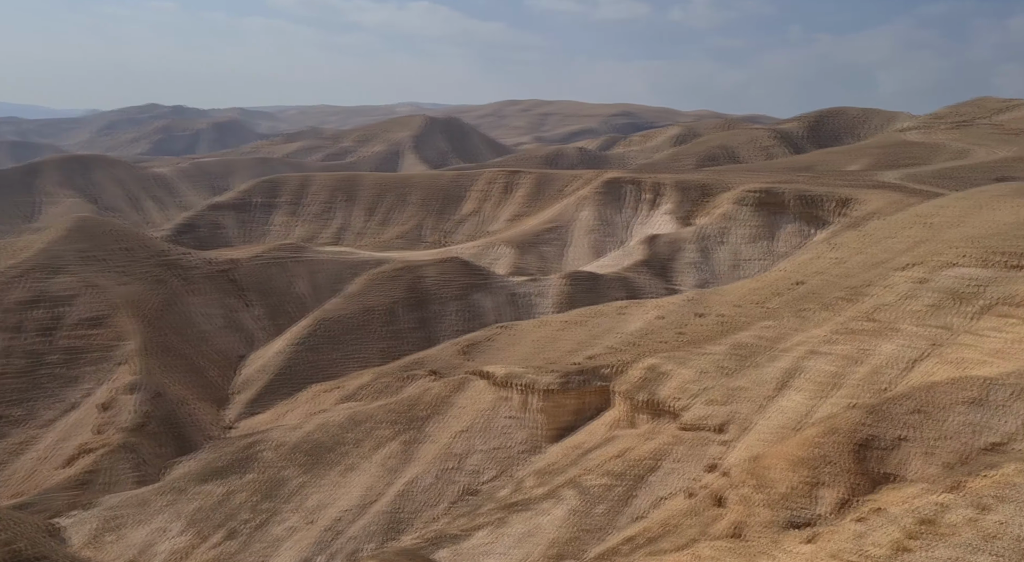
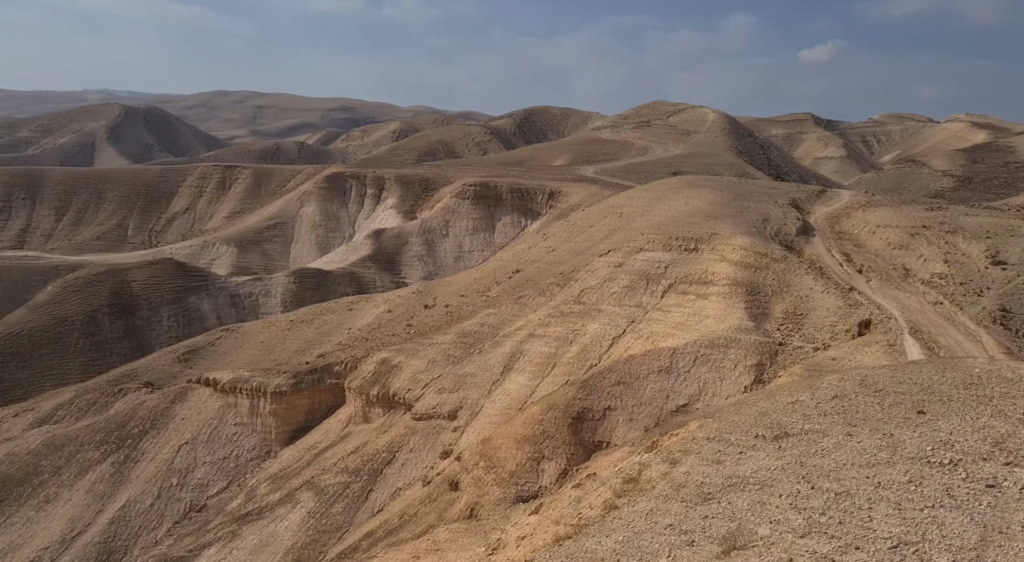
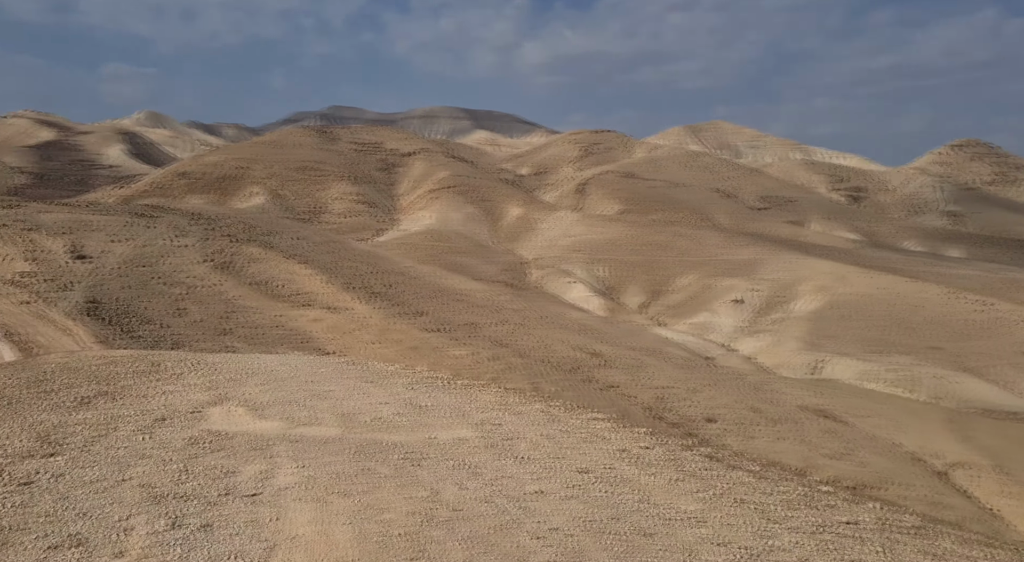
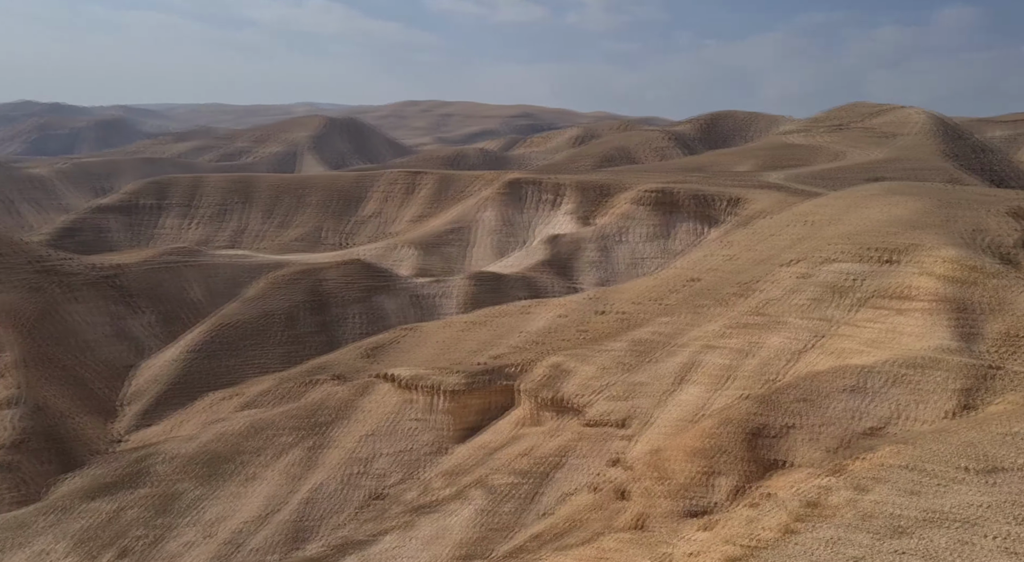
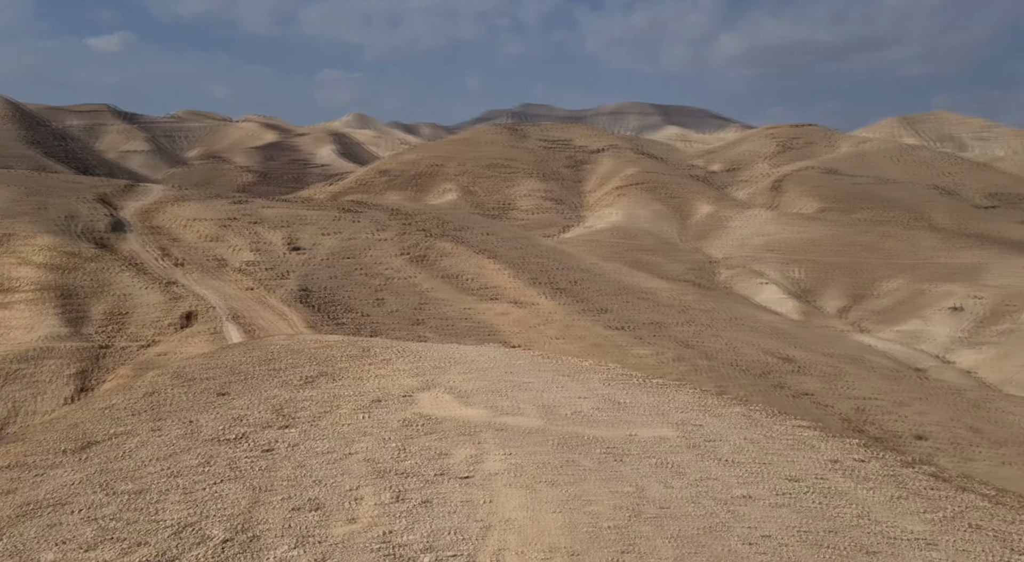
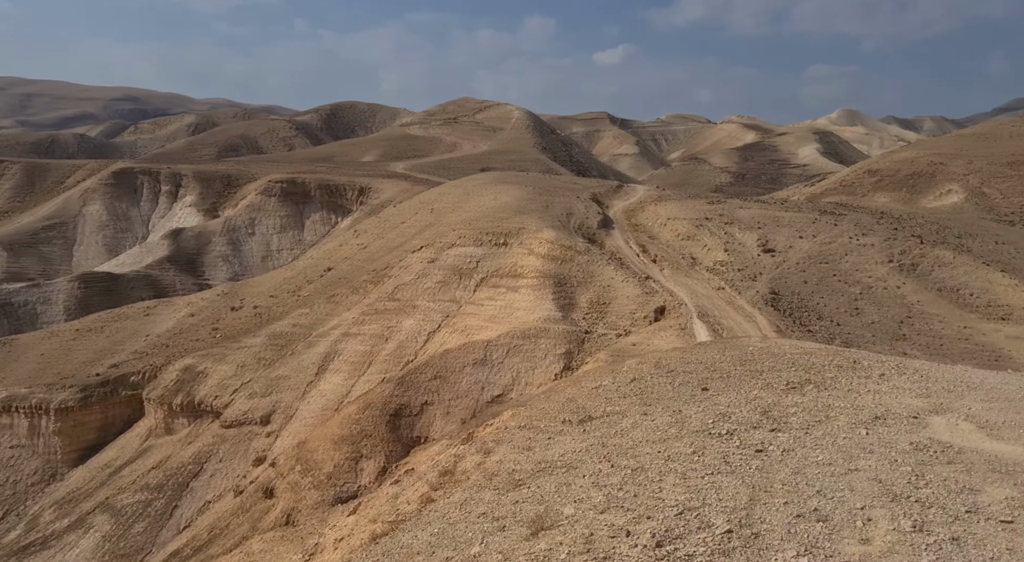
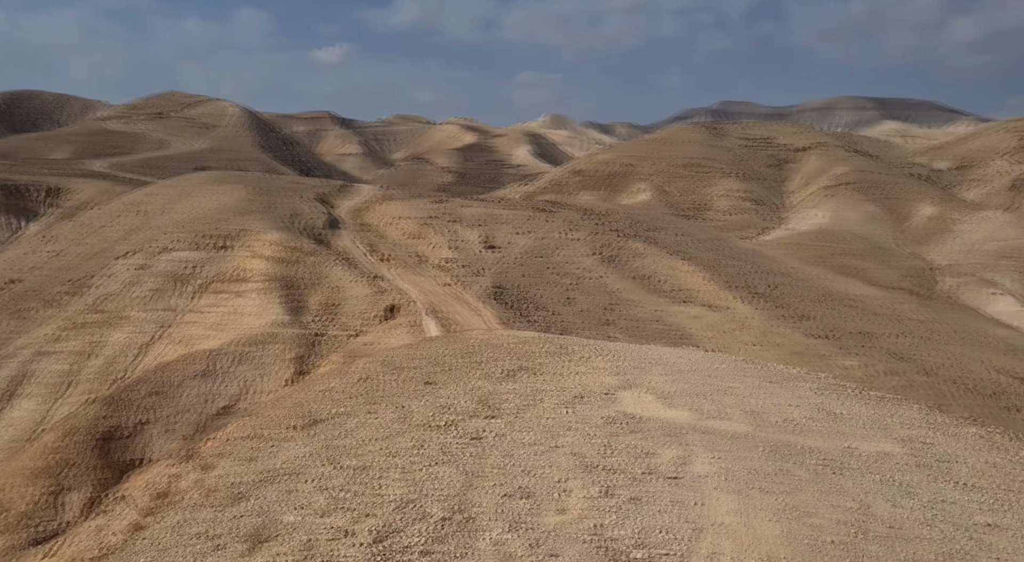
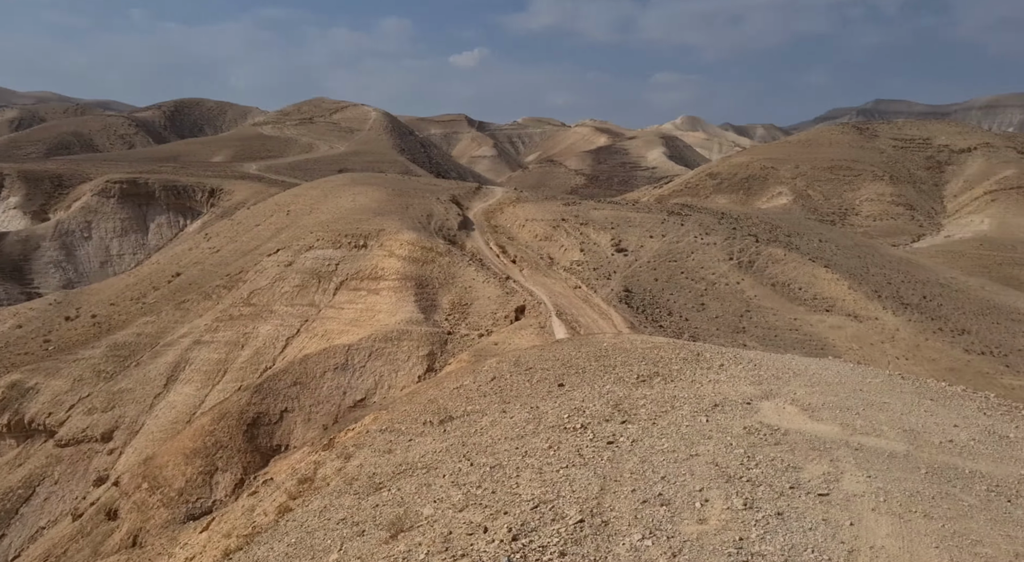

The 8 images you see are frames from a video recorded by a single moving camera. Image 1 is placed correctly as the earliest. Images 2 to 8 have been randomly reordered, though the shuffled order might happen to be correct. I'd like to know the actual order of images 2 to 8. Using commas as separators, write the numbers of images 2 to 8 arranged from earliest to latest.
4, 2, 6, 8, 7, 5, 3
